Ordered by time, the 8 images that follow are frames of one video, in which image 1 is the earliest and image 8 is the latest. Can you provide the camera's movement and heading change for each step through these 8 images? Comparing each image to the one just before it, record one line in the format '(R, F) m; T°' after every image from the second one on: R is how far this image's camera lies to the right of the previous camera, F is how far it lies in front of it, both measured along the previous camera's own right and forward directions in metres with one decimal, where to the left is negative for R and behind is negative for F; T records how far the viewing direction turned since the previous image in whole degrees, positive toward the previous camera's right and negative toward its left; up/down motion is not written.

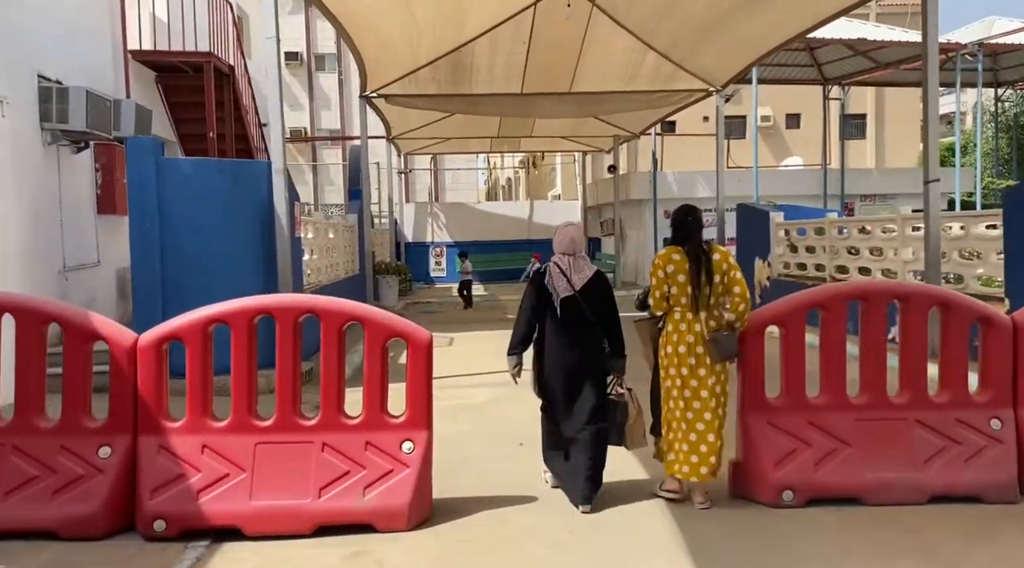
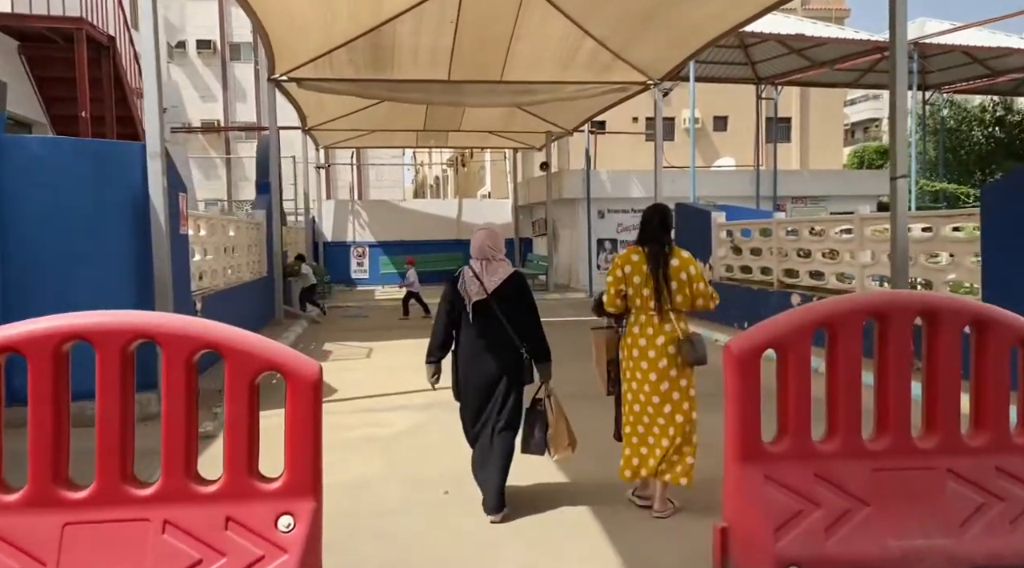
(0.0, +1.0) m; +5°
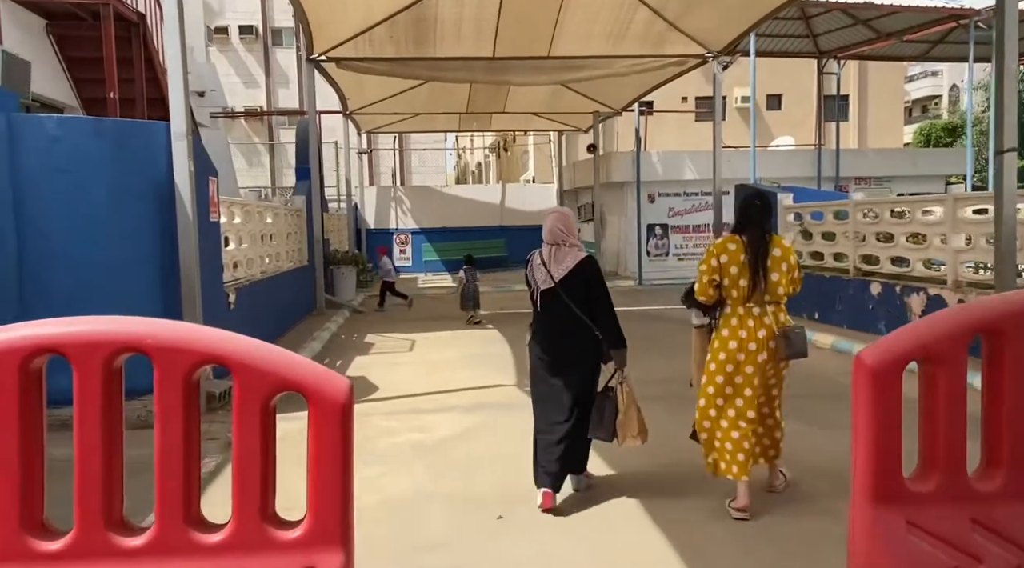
(-0.1, +0.6) m; -3°
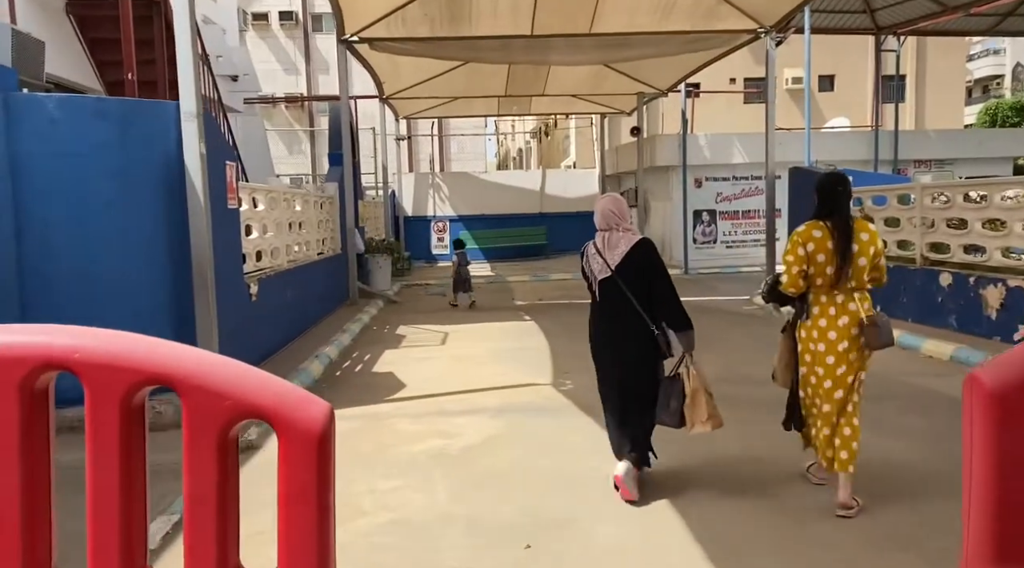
(+0.1, +0.5) m; -3°
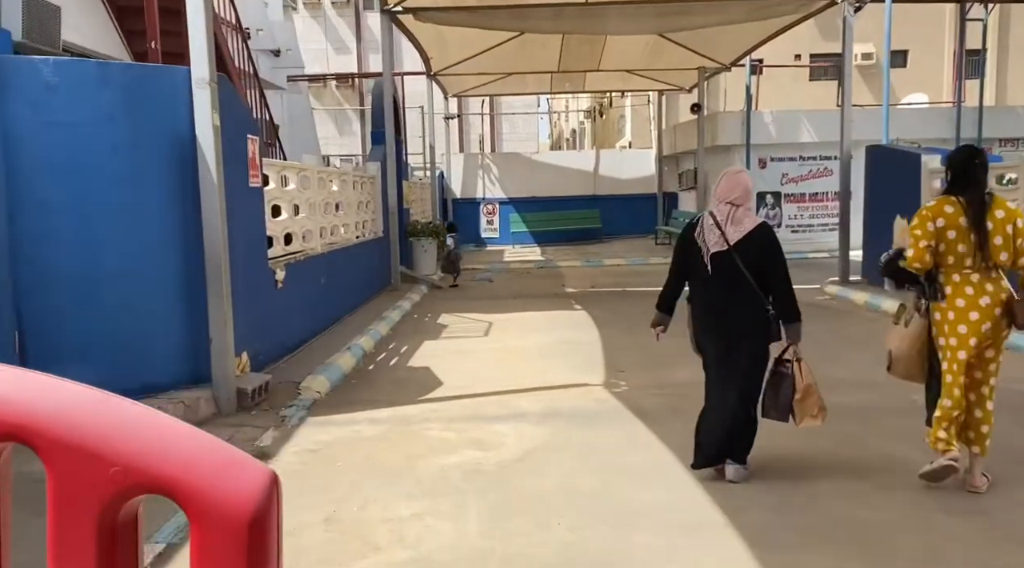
(0.0, +0.6) m; -4°
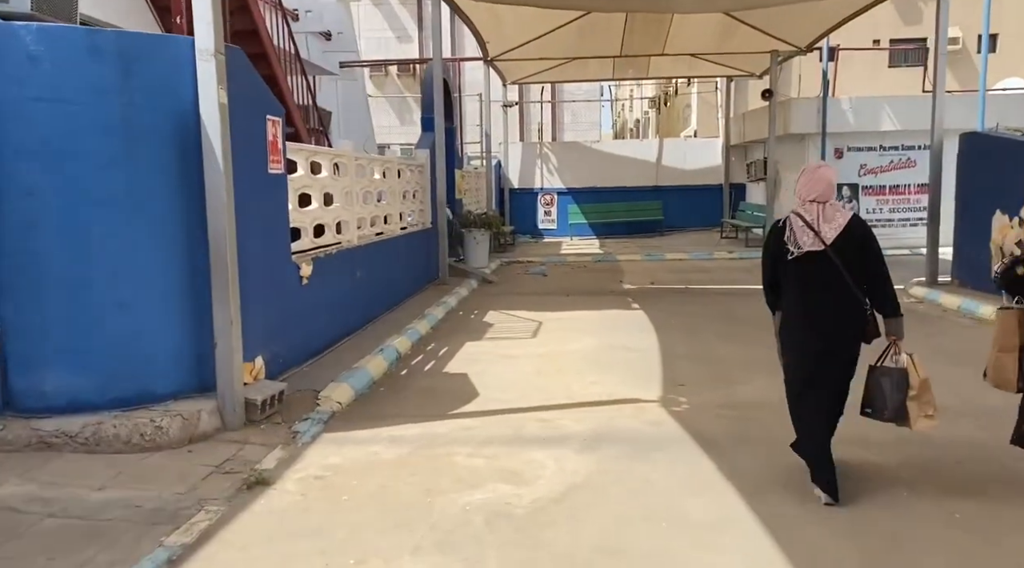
(+0.1, +0.6) m; -4°
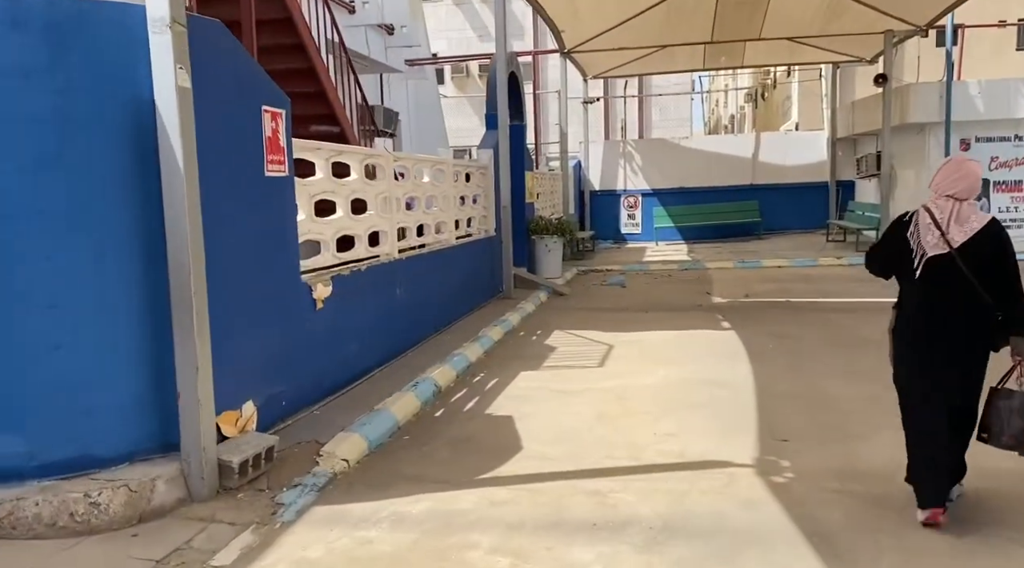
(+0.2, +1.1) m; -7°
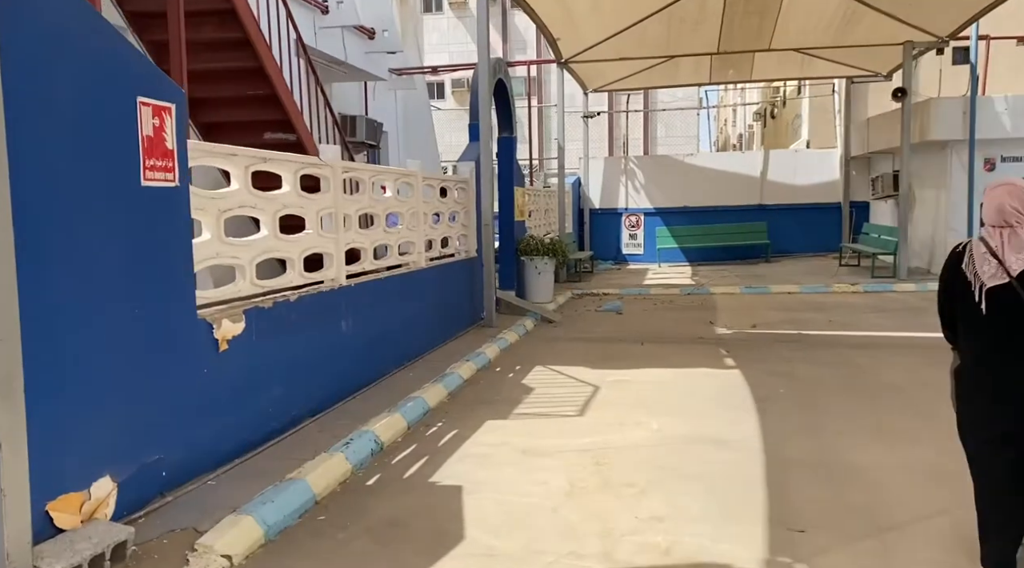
(+0.3, +0.9) m; -1°
